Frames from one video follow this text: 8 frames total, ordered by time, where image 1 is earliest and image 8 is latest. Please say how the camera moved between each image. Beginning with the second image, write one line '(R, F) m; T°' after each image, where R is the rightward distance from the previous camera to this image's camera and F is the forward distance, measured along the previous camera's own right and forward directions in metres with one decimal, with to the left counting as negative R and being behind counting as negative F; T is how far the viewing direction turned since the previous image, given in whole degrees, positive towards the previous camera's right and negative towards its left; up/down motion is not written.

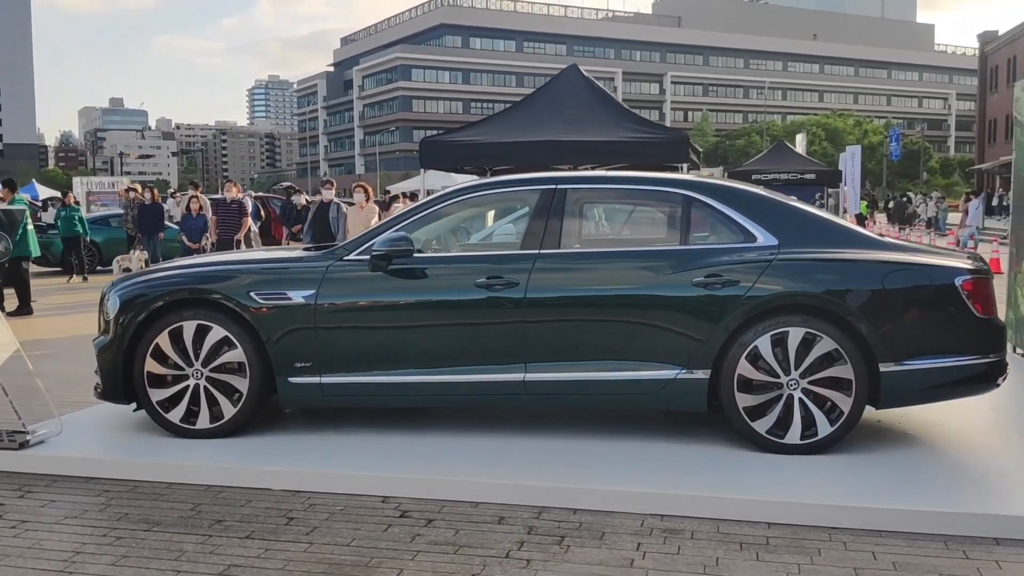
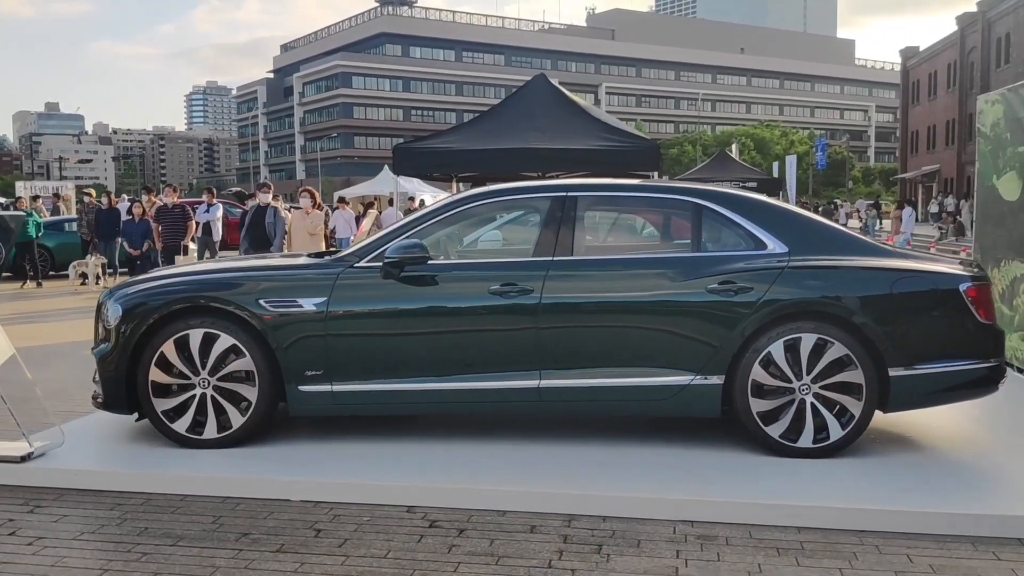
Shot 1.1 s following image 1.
(-0.4, 0.0) m; +3°
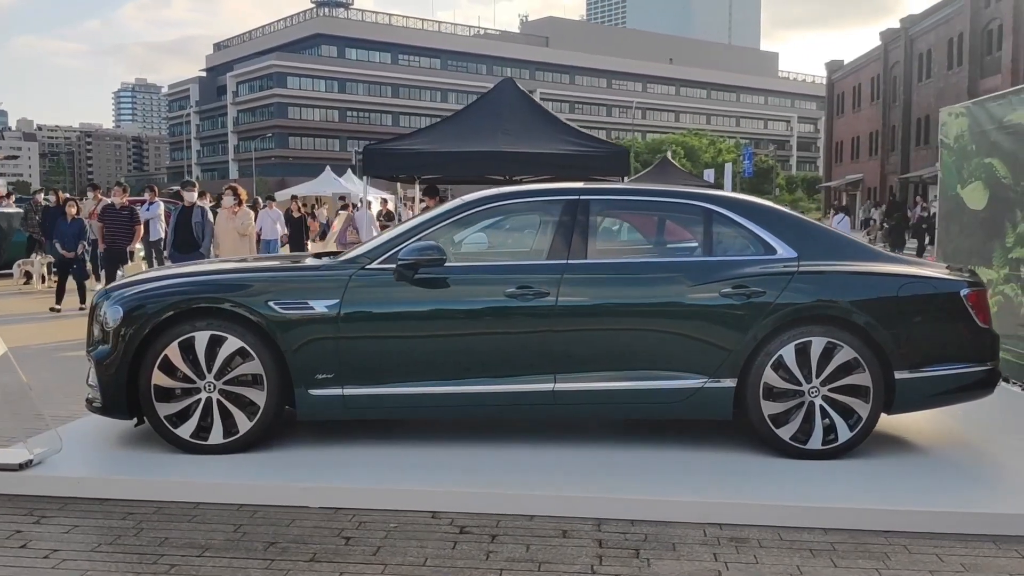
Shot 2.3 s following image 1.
(-0.4, 0.0) m; +3°
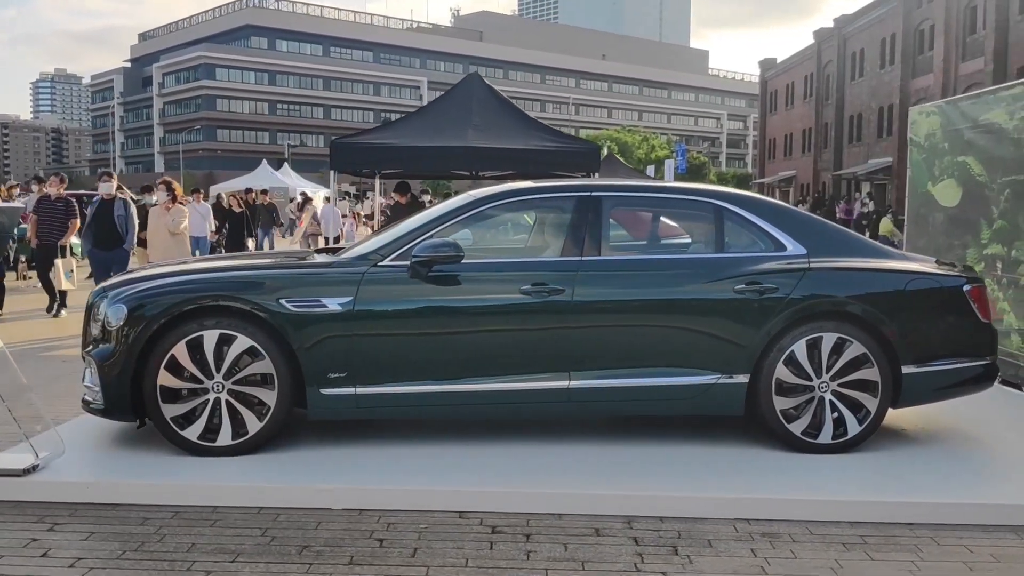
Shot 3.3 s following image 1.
(-0.4, +0.1) m; +3°
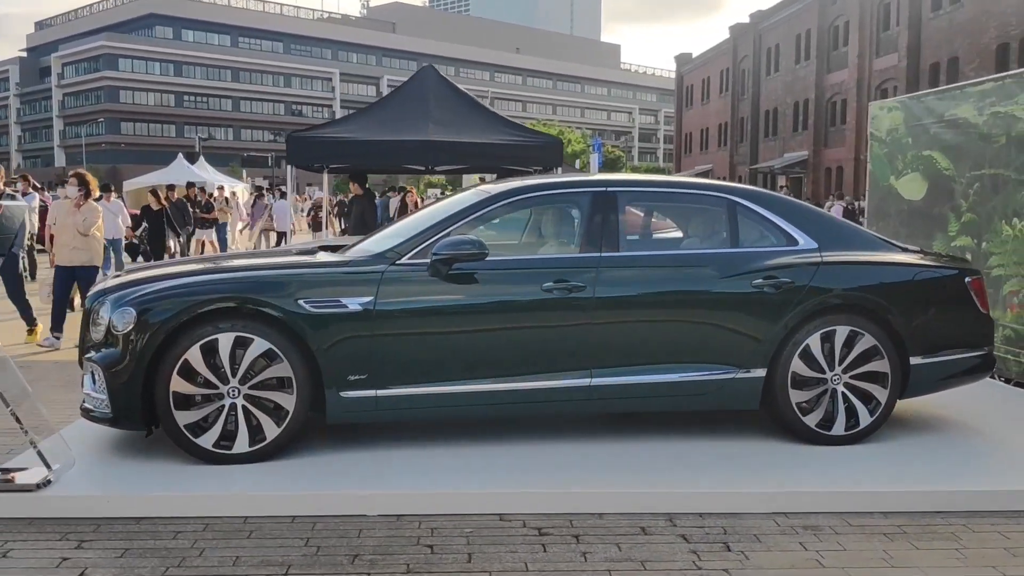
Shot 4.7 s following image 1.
(-0.5, +0.1) m; +4°
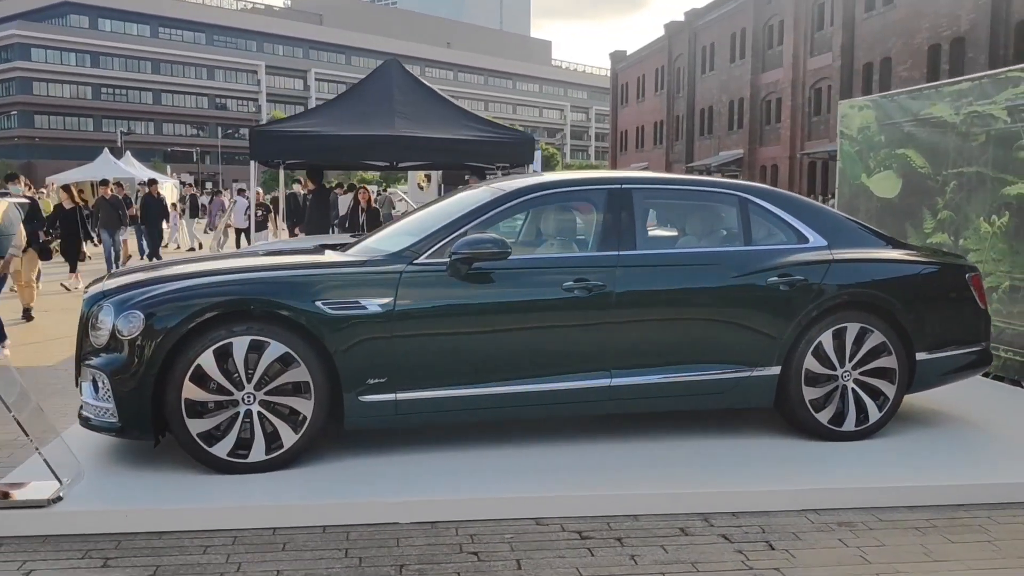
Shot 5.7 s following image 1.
(-0.4, +0.1) m; +4°
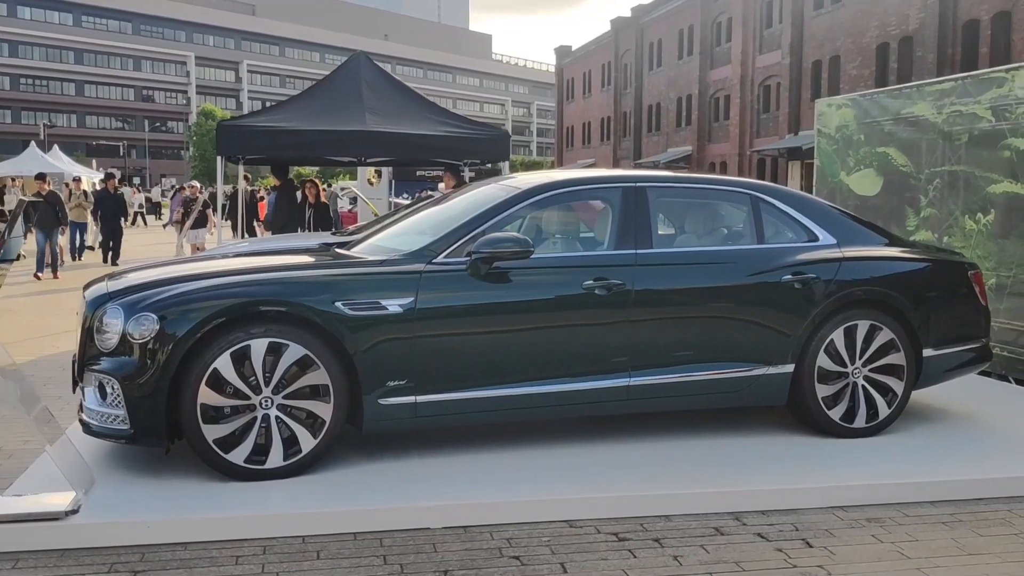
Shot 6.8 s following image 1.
(-0.3, +0.1) m; +3°
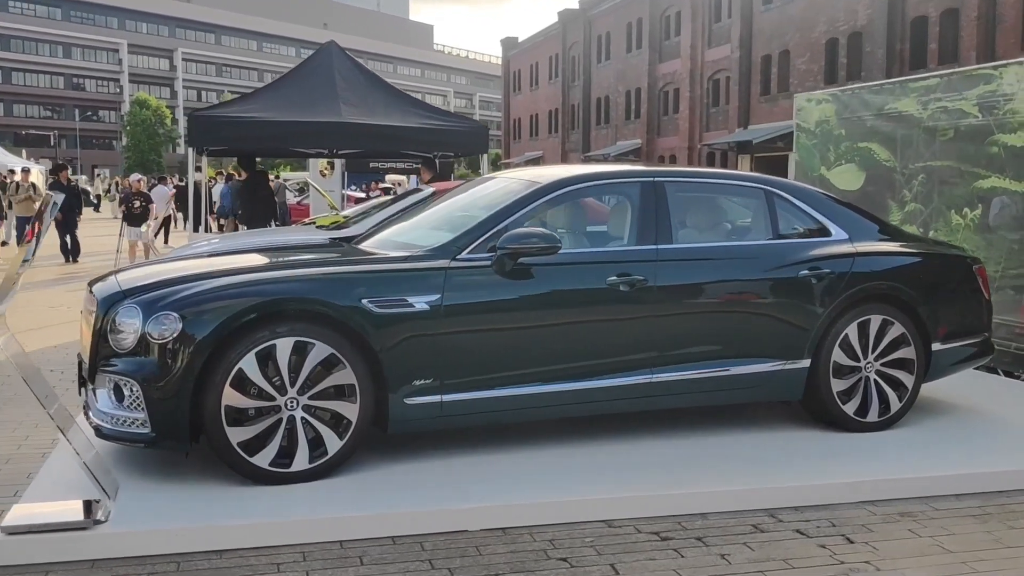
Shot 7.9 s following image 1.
(-0.4, +0.1) m; +3°
